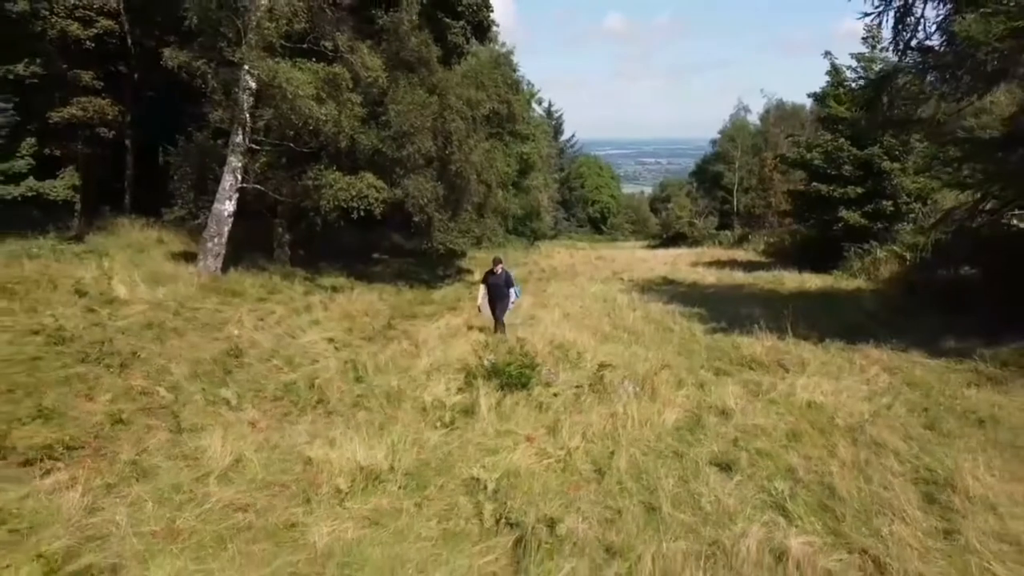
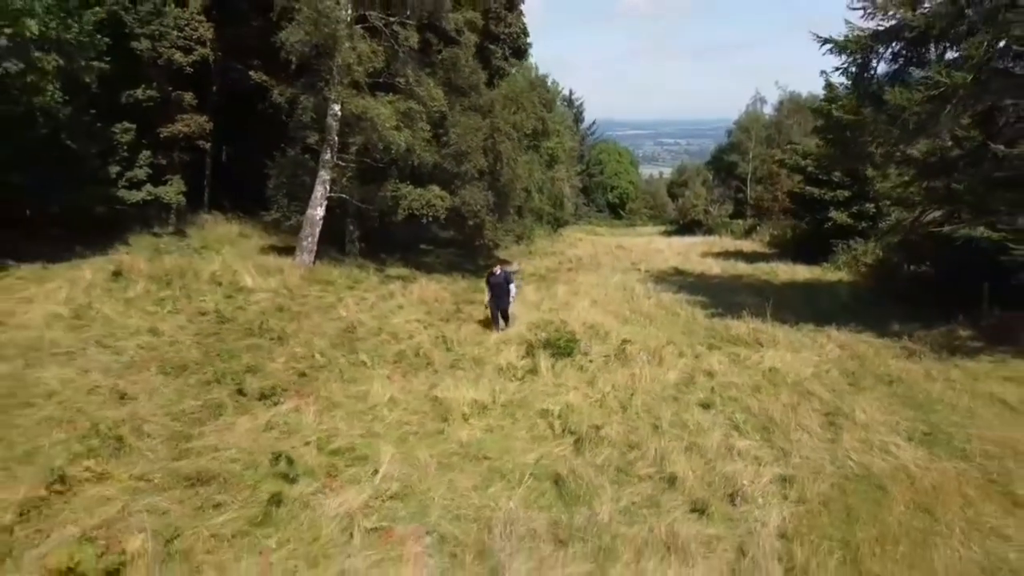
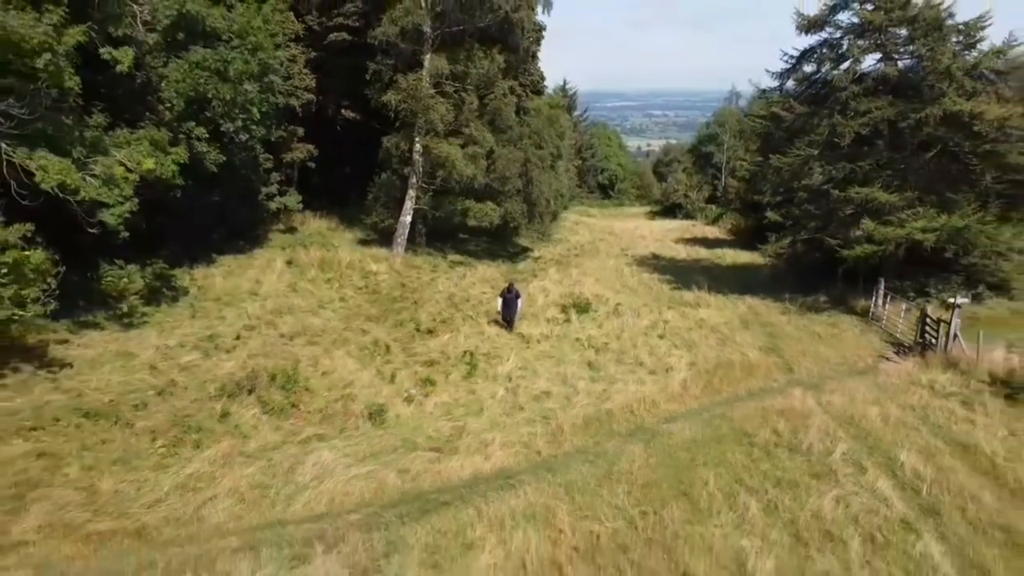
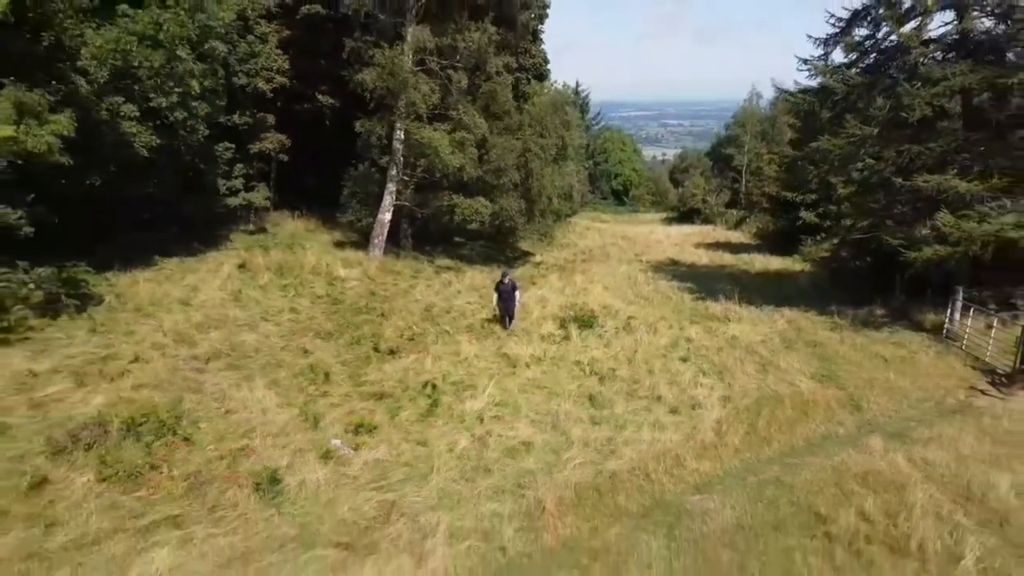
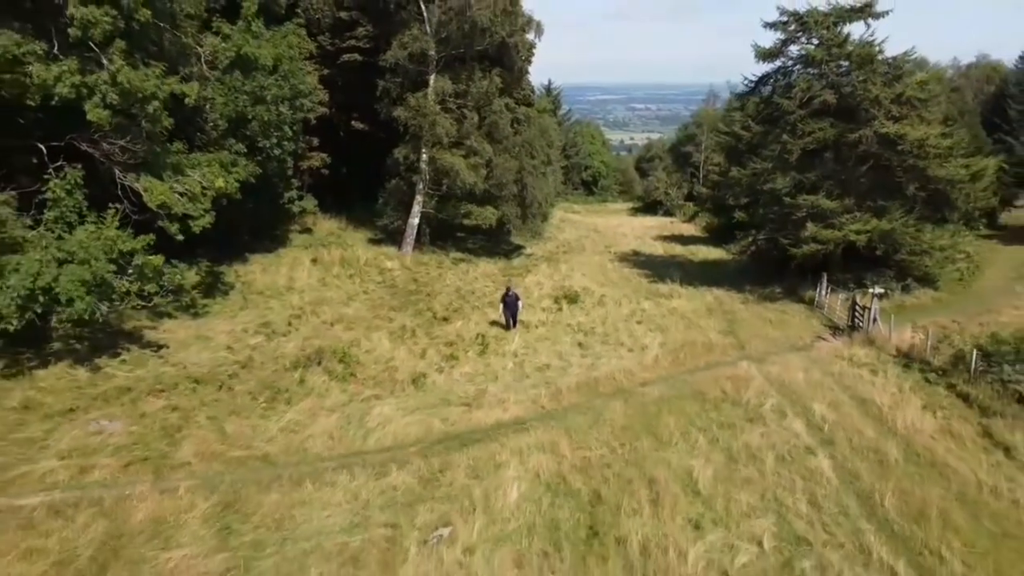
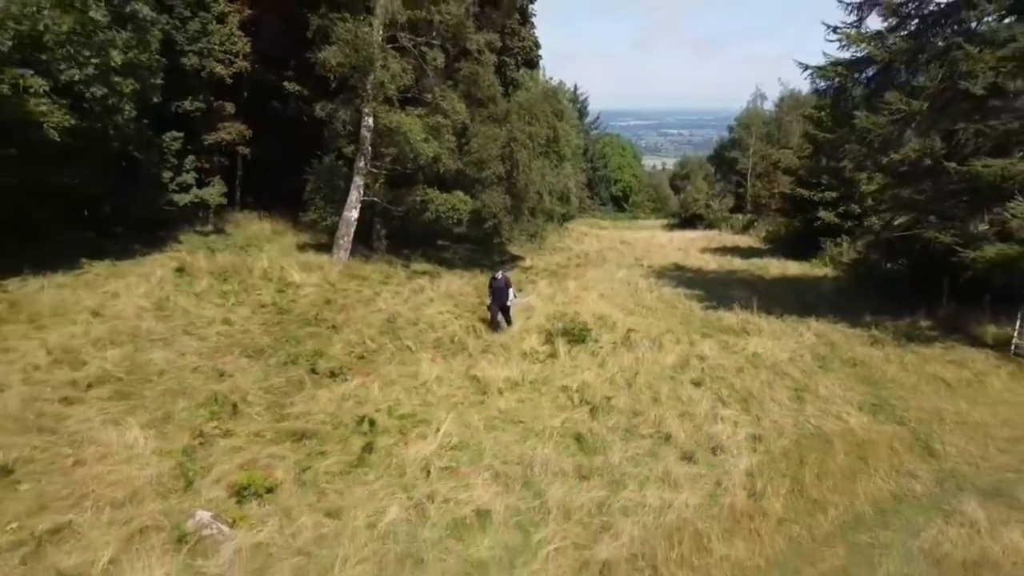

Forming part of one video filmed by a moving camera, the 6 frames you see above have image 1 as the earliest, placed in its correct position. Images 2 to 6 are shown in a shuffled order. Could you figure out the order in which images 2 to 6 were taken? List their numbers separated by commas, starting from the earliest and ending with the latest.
2, 6, 4, 3, 5
